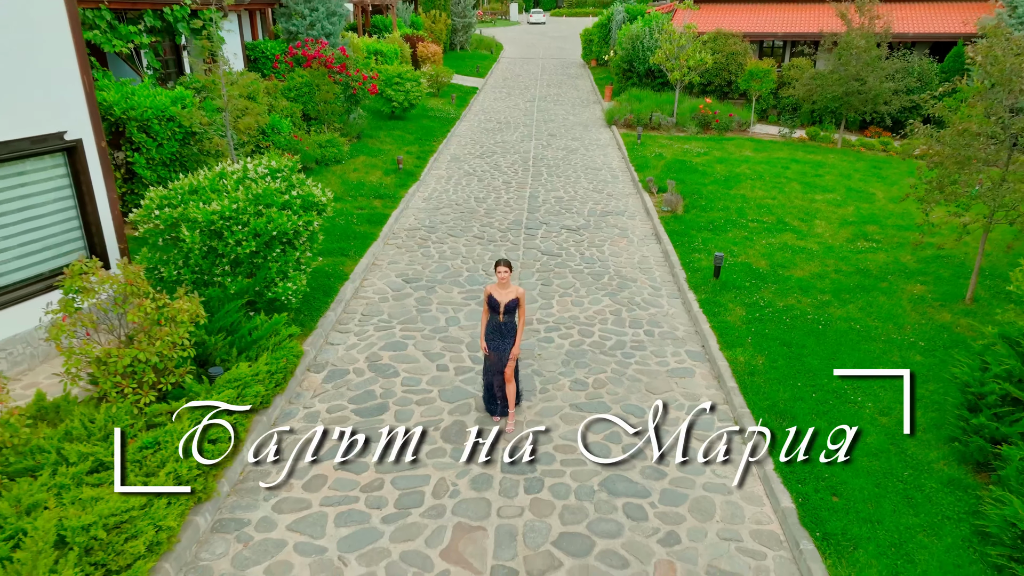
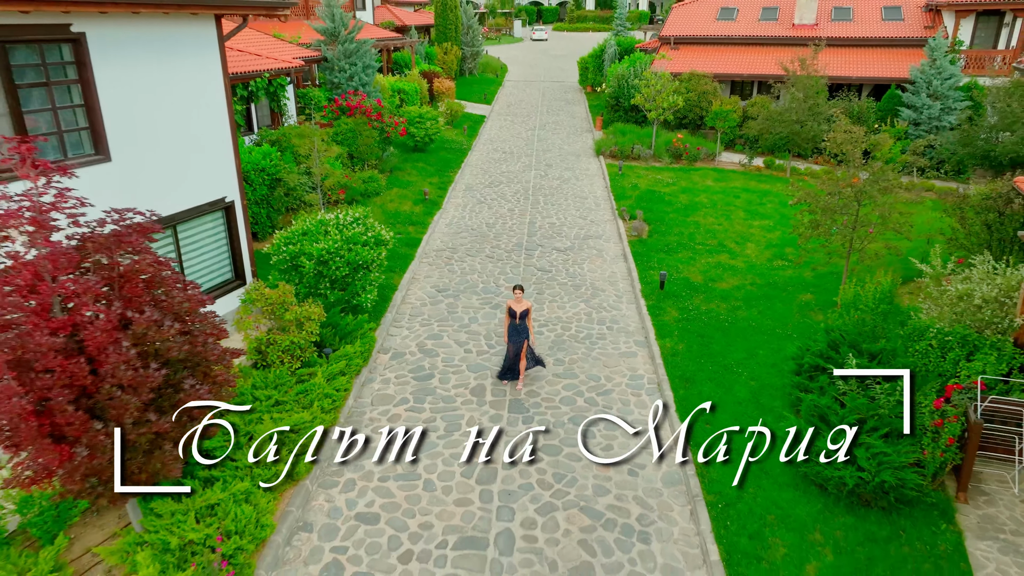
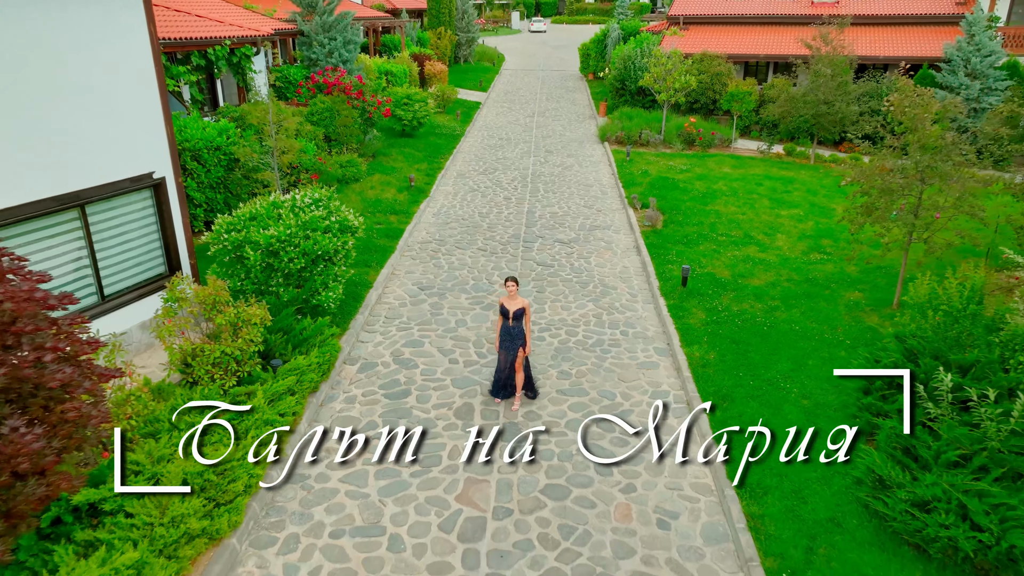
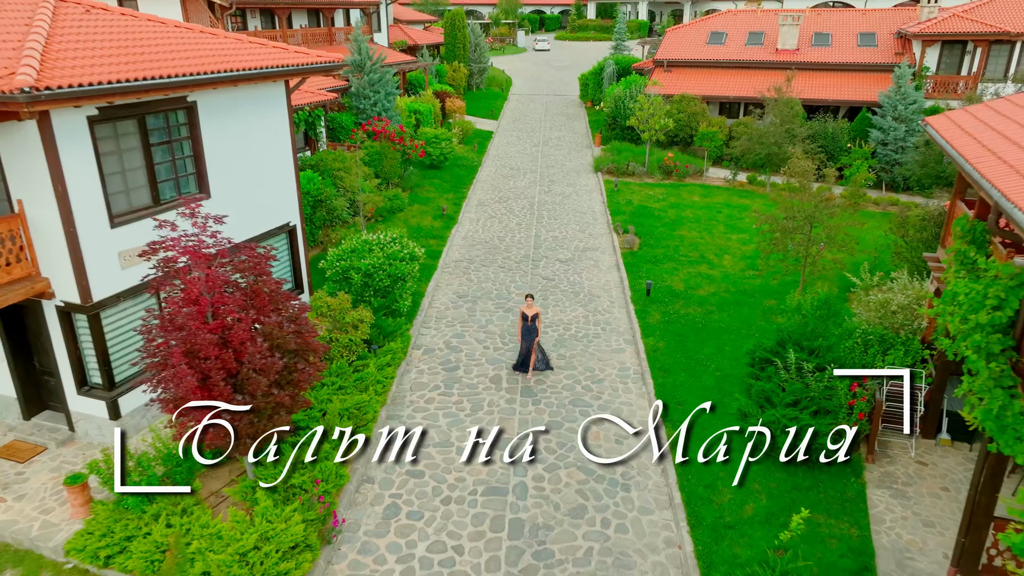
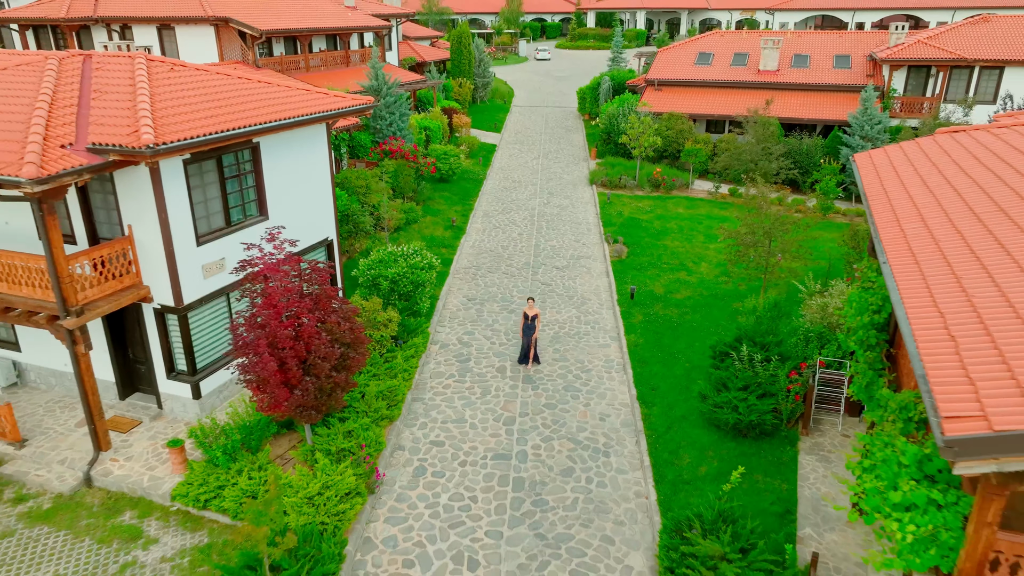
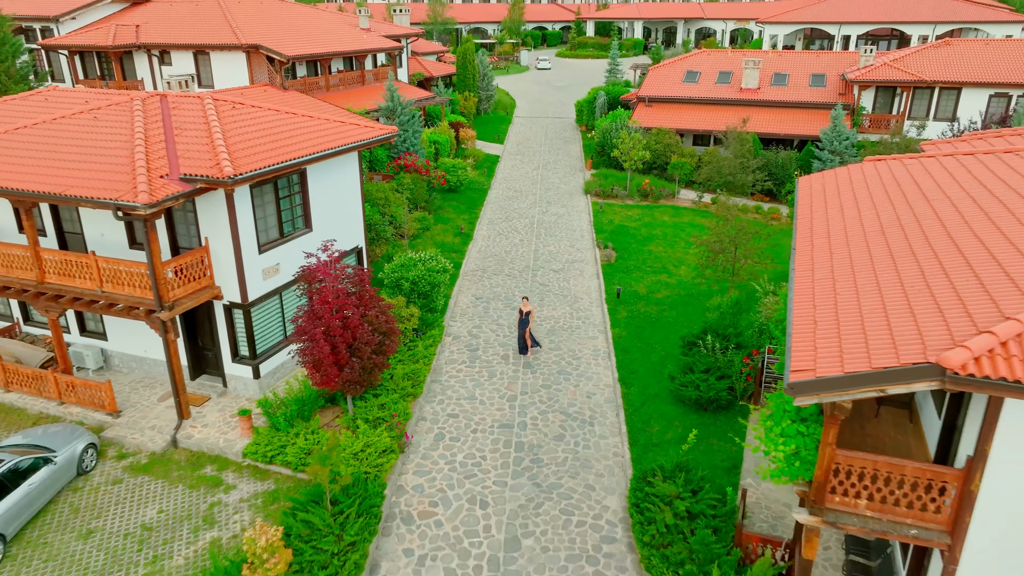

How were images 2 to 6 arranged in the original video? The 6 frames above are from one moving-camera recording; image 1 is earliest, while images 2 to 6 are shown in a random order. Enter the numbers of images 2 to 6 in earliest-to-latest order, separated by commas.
3, 2, 4, 5, 6
